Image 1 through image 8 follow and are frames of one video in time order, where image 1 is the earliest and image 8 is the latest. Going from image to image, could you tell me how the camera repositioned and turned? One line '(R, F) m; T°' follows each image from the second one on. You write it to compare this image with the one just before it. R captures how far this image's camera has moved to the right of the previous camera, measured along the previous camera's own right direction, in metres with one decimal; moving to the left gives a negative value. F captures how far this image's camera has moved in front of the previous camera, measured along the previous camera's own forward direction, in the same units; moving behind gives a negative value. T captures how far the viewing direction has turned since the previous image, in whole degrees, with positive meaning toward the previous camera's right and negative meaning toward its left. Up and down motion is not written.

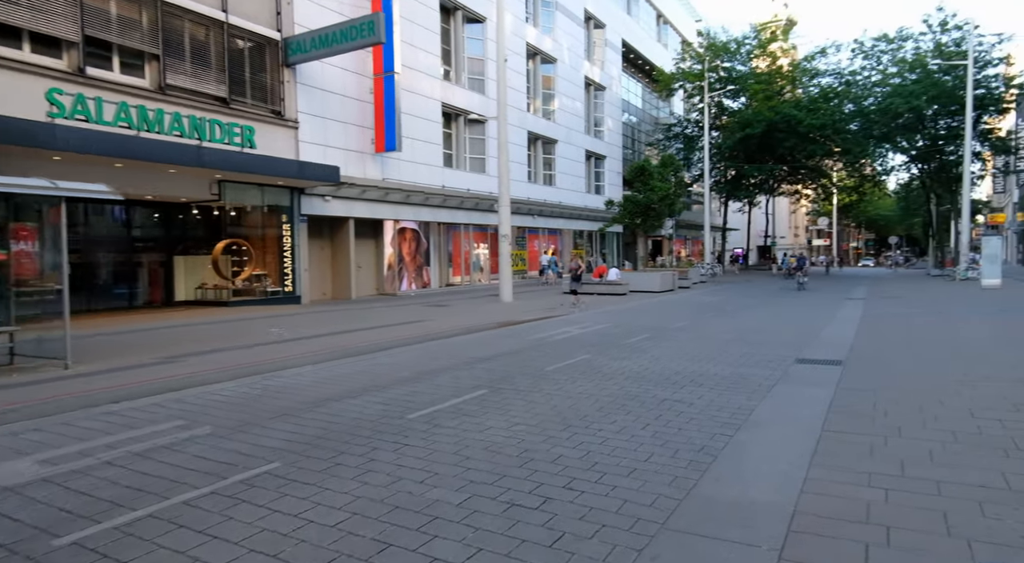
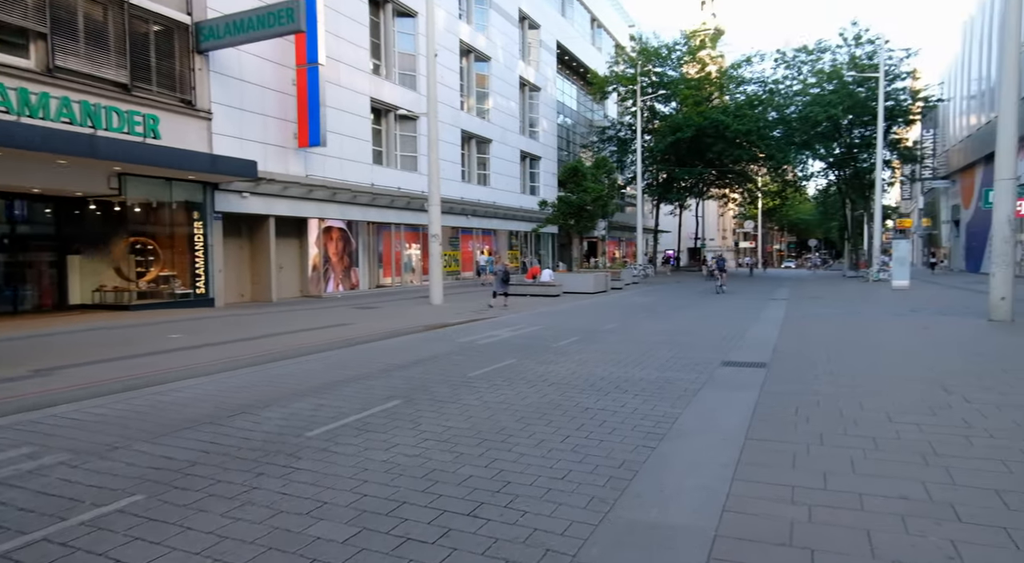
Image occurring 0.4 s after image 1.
(+0.2, +0.4) m; +6°
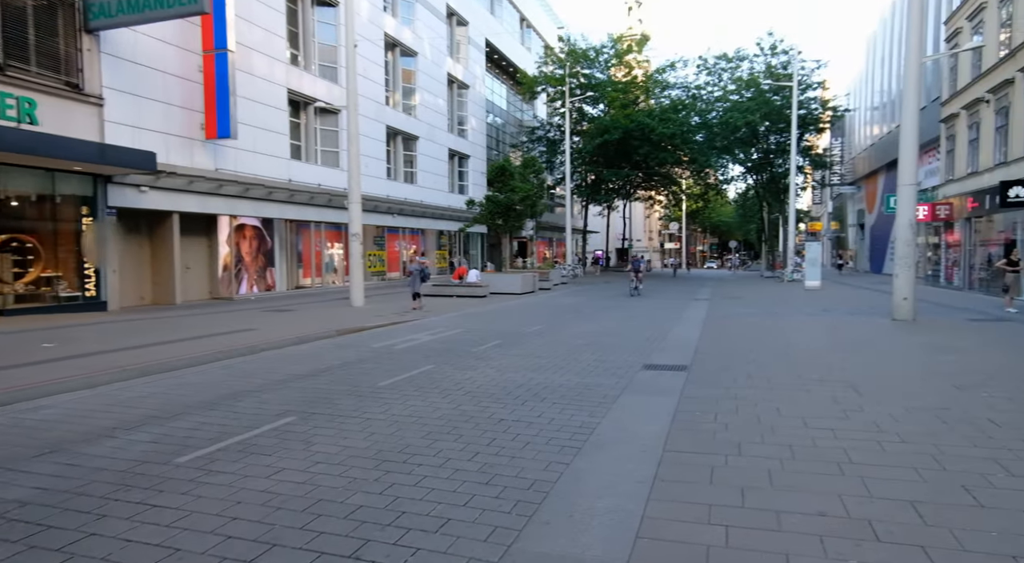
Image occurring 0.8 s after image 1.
(+0.2, +0.4) m; +6°
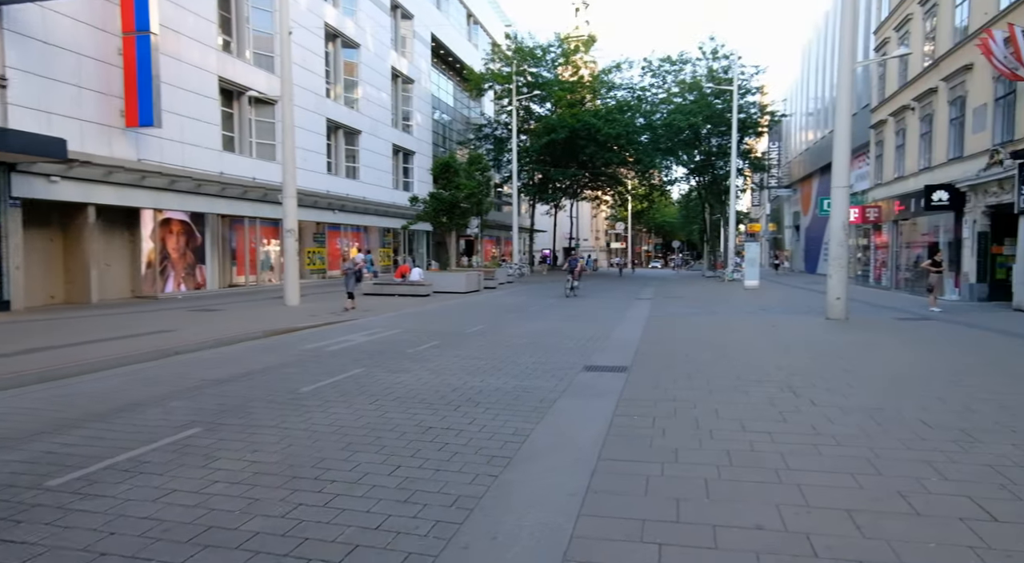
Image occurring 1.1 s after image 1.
(+0.2, +0.3) m; +5°
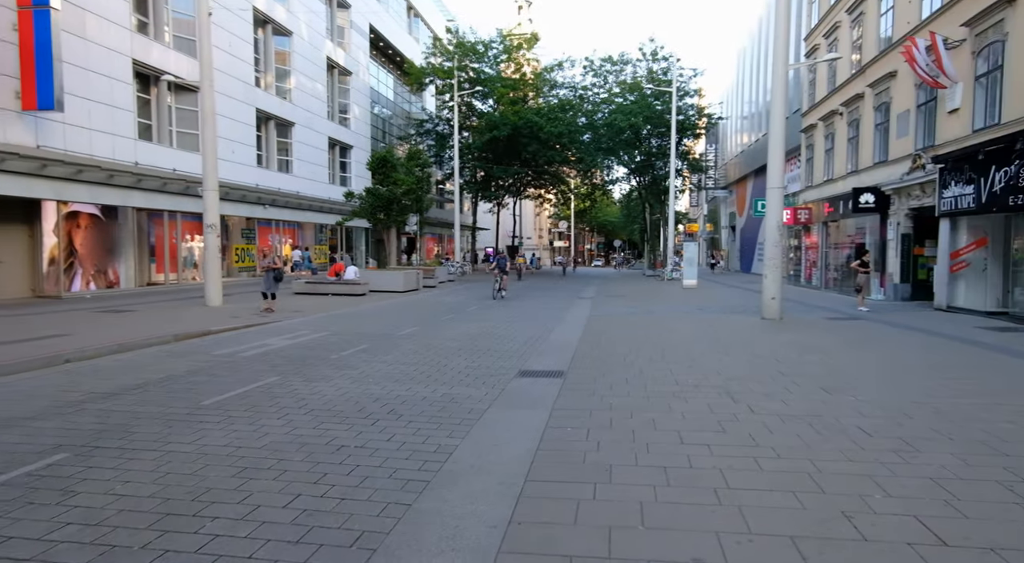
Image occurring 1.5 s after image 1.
(+0.2, +0.5) m; +5°
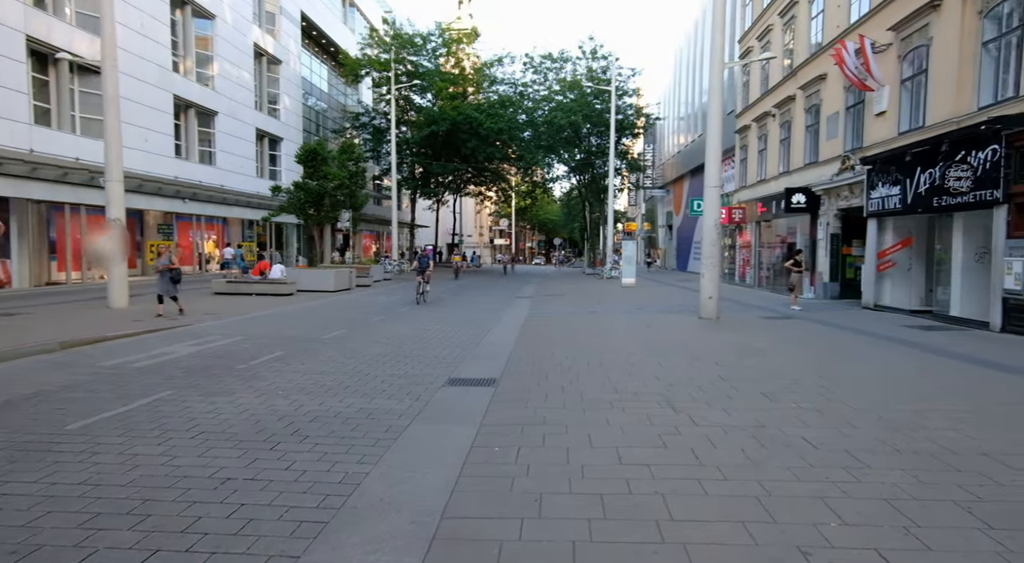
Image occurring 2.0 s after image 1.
(+0.2, +0.6) m; +5°
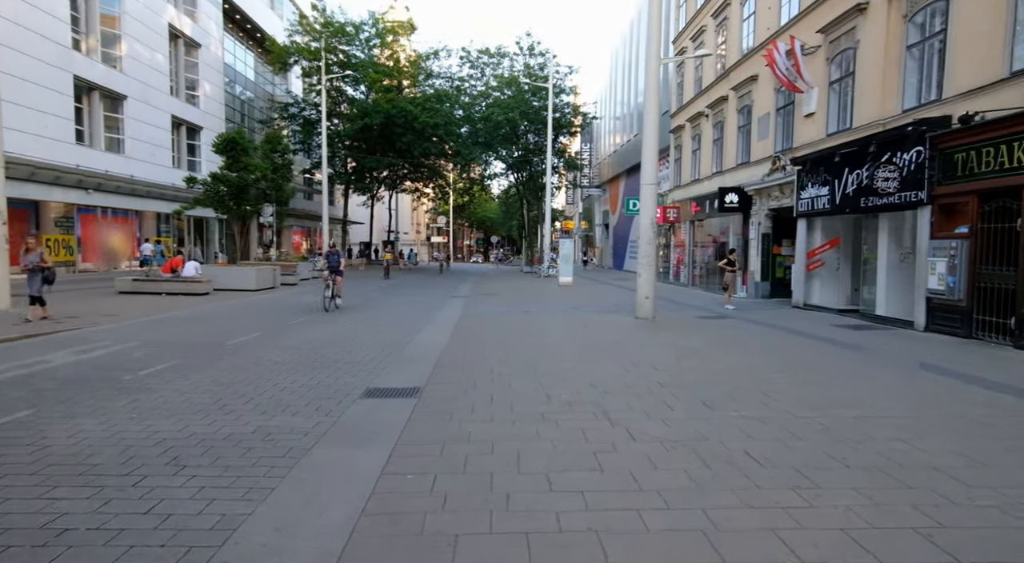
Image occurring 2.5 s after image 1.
(+0.2, +0.6) m; +6°
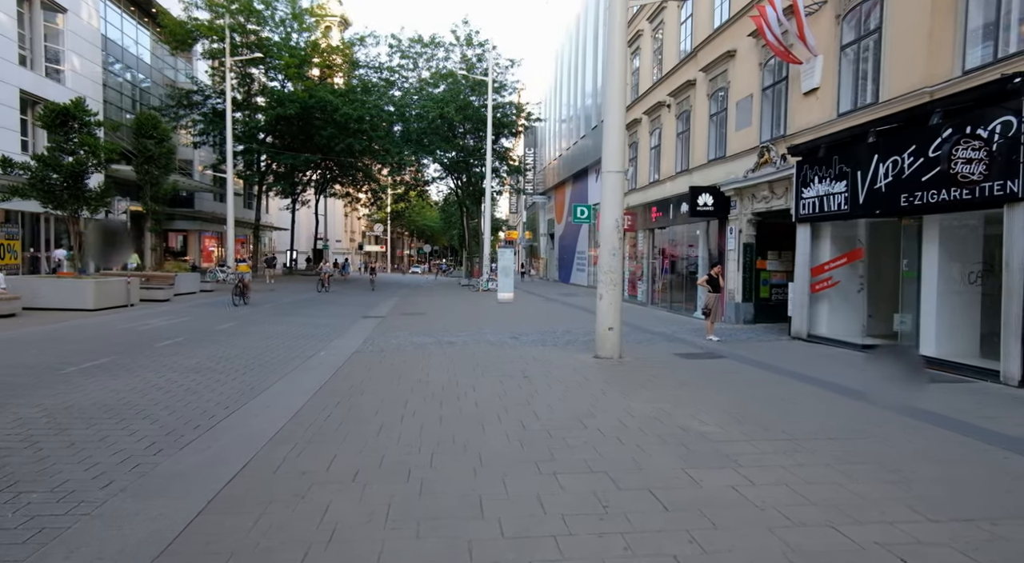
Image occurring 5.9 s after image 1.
(+0.6, +4.3) m; +5°
